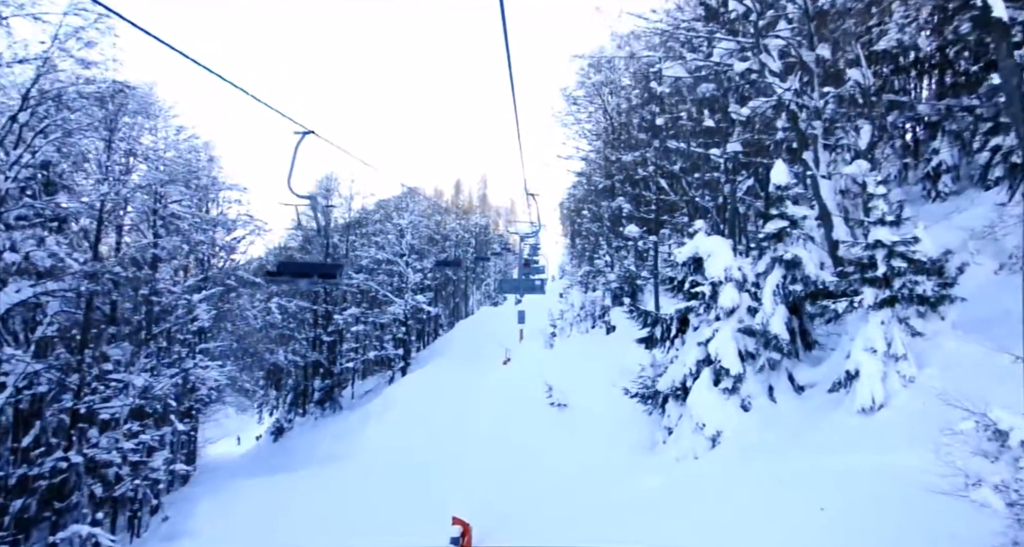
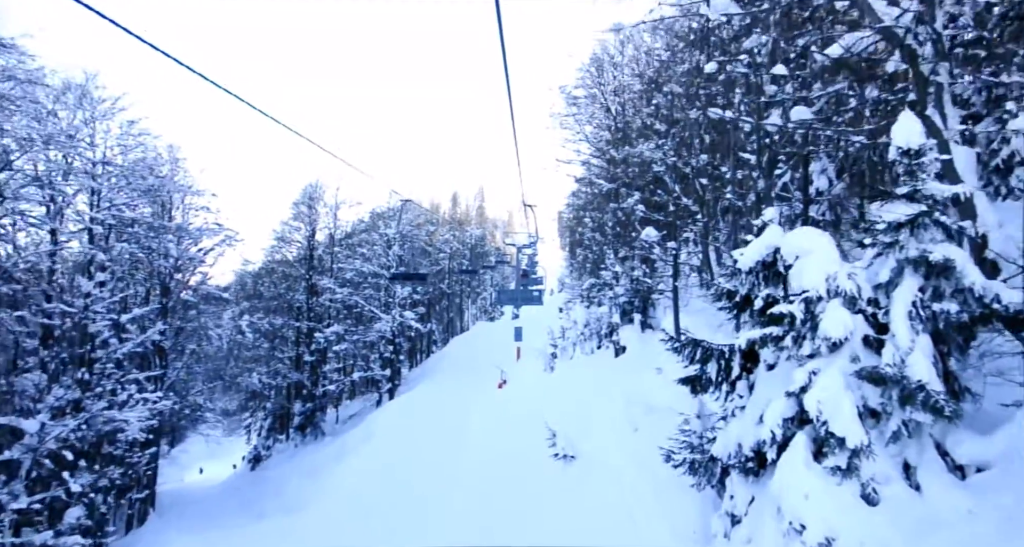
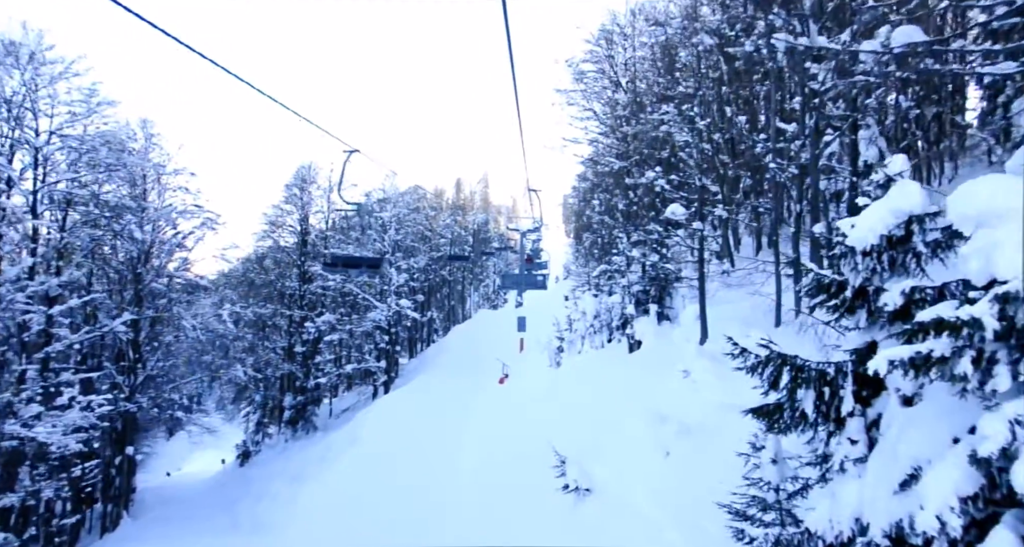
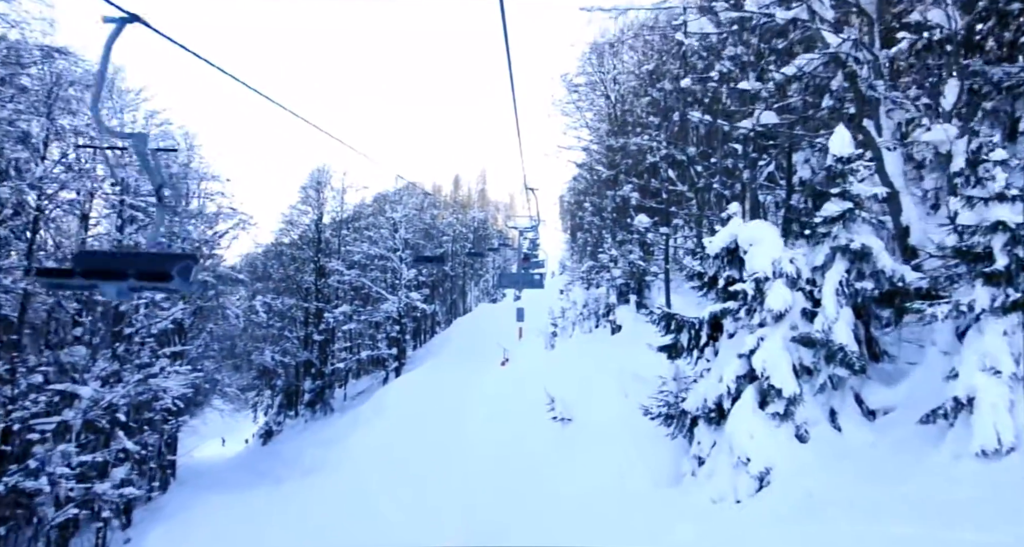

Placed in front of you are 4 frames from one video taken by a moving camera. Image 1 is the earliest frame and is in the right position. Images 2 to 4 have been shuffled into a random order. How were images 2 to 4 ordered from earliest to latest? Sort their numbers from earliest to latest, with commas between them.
4, 2, 3
